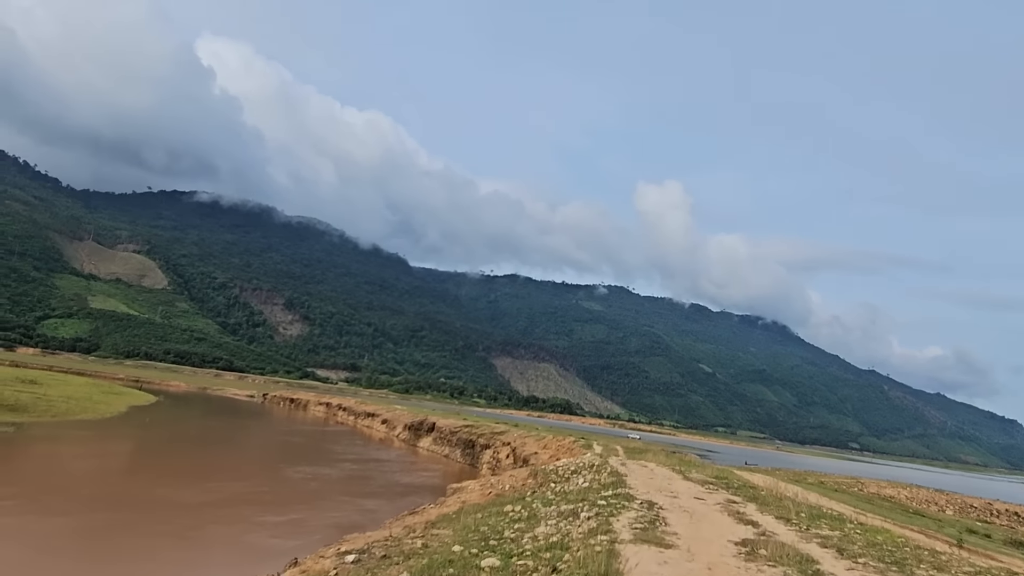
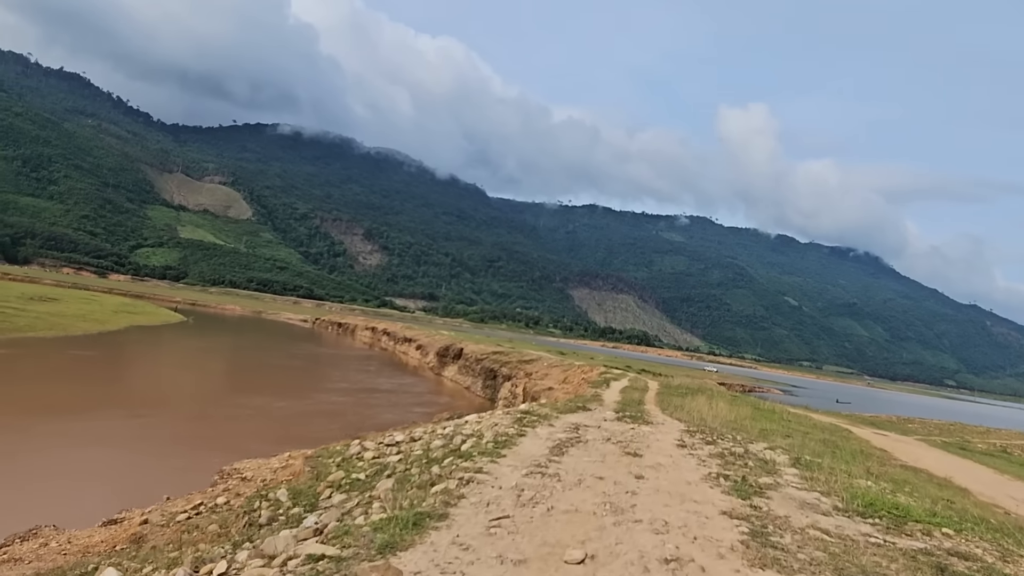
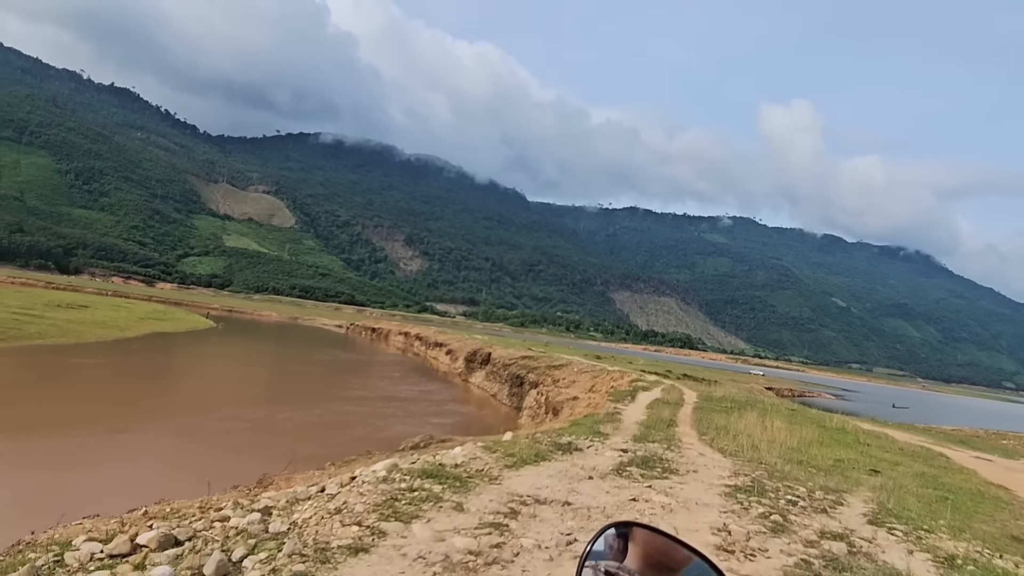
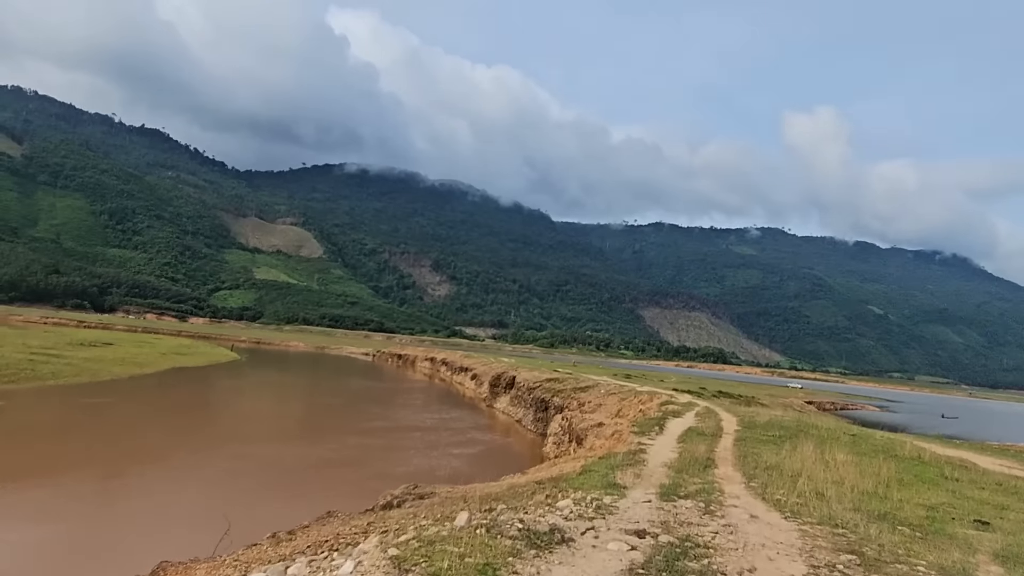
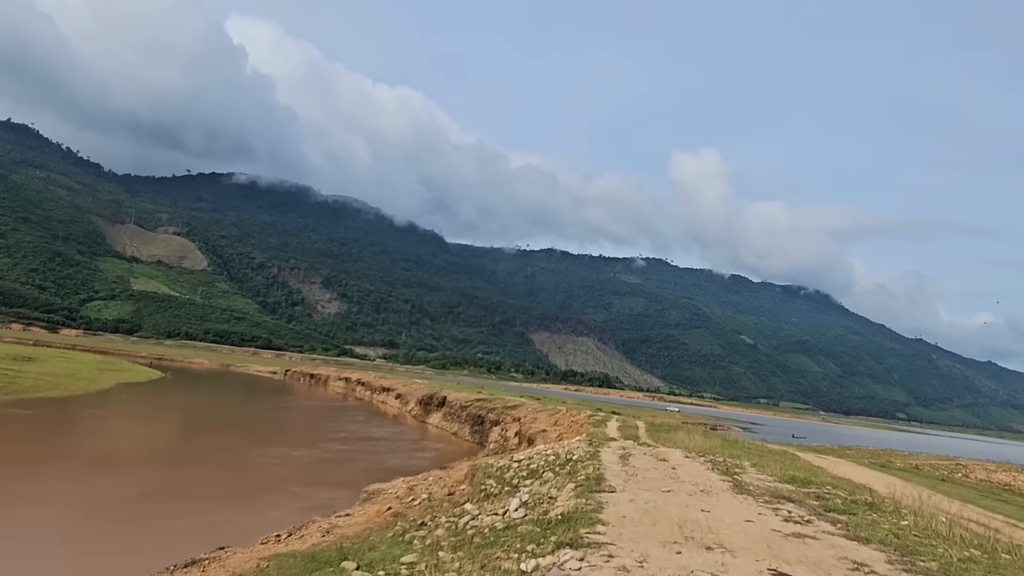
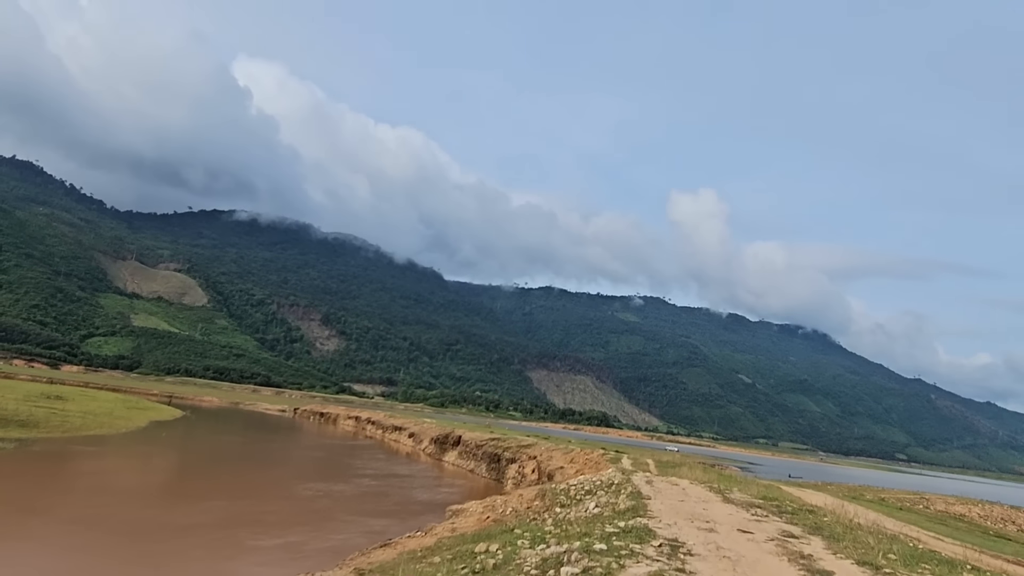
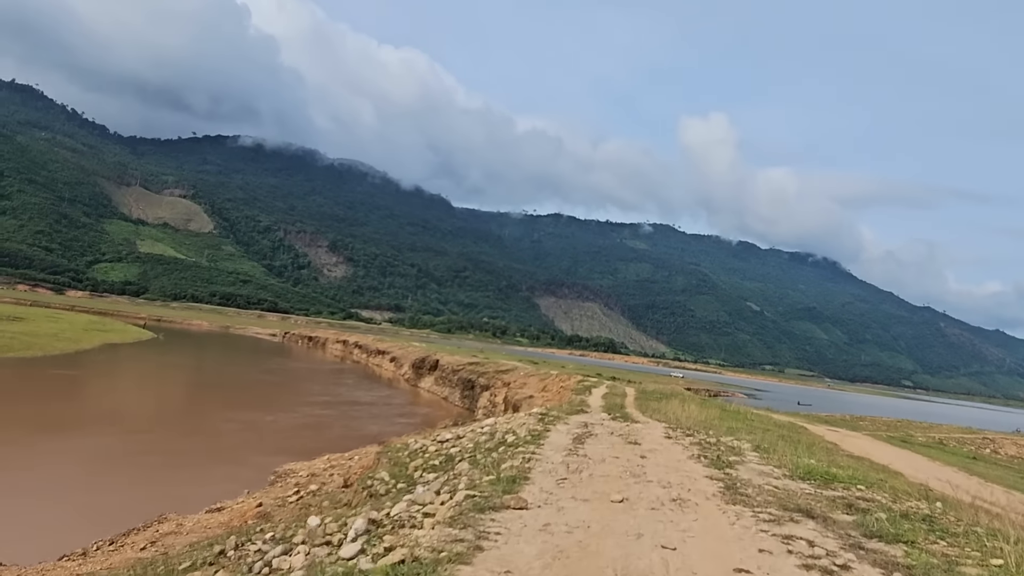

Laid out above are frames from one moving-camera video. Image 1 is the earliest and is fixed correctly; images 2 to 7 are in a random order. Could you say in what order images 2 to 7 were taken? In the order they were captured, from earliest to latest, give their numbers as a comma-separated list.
6, 5, 7, 2, 3, 4
